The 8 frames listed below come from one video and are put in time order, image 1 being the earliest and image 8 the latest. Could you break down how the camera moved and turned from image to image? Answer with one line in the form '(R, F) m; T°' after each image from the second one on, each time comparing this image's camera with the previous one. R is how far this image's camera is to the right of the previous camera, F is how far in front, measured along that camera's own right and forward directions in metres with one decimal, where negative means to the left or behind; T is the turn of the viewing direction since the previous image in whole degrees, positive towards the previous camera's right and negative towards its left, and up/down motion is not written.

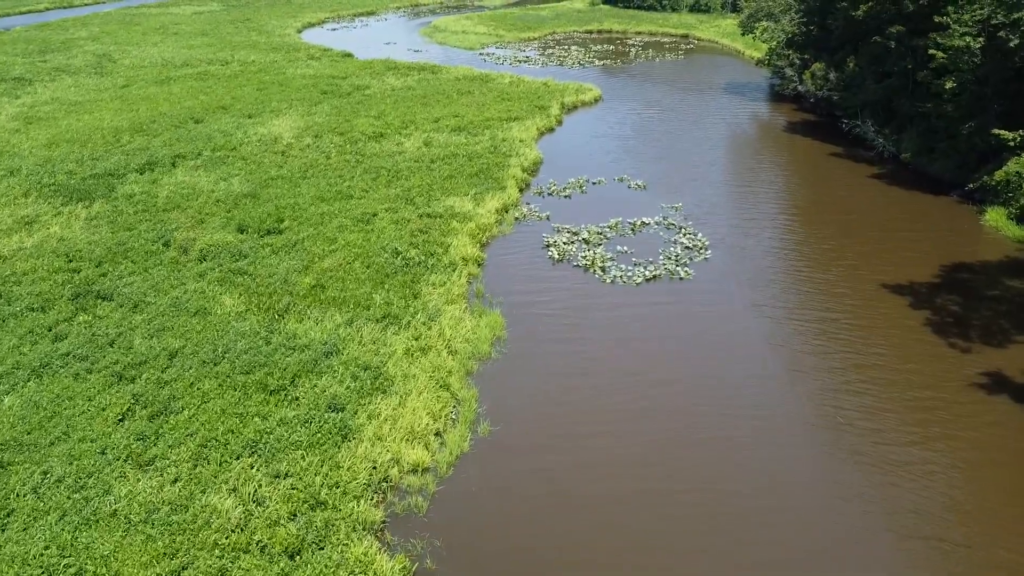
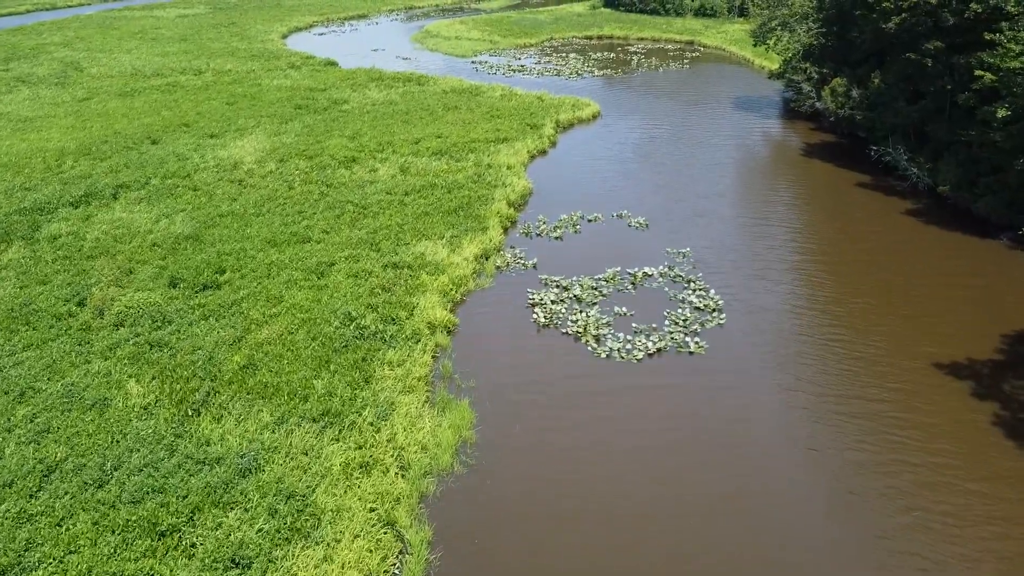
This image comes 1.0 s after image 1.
(+0.5, +3.0) m; 0°
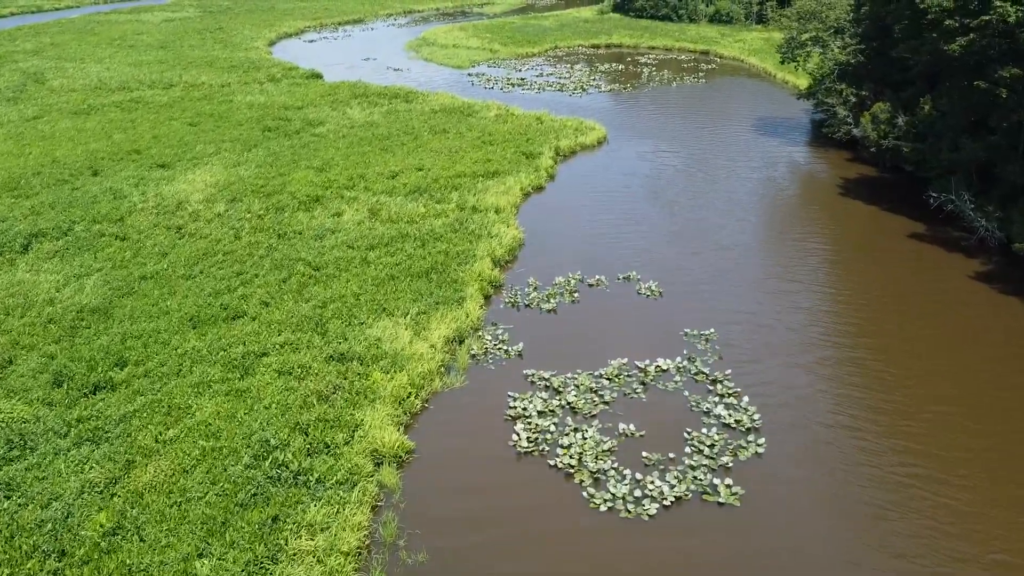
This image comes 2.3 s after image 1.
(+0.5, +3.8) m; -1°
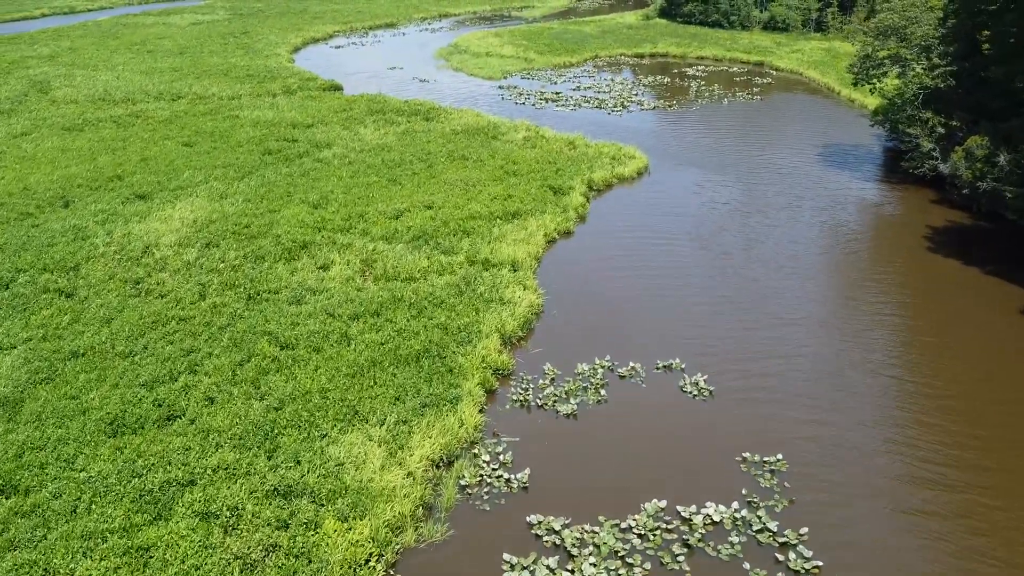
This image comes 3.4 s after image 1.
(+0.5, +3.5) m; -3°
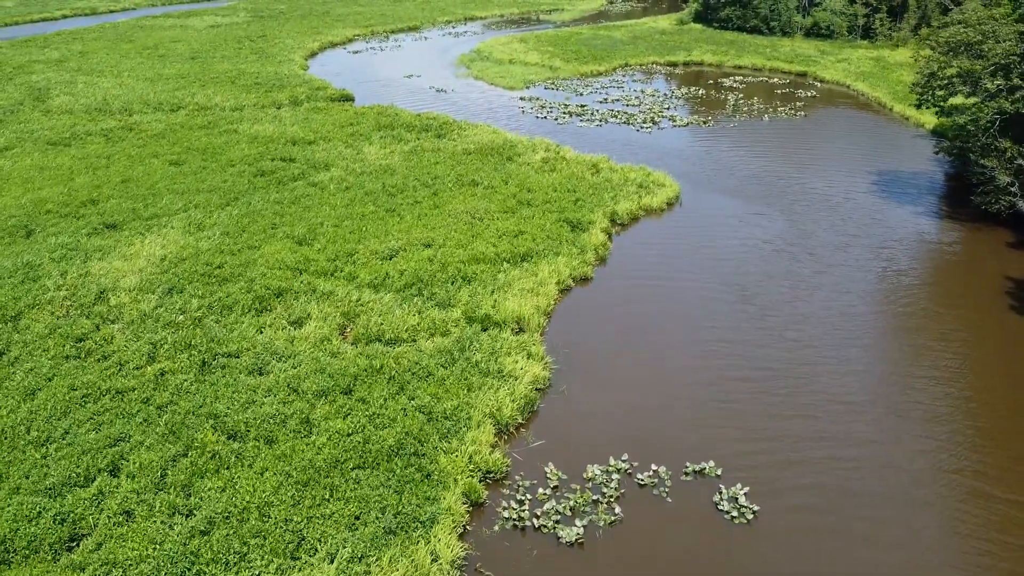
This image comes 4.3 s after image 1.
(+0.5, +2.7) m; -2°
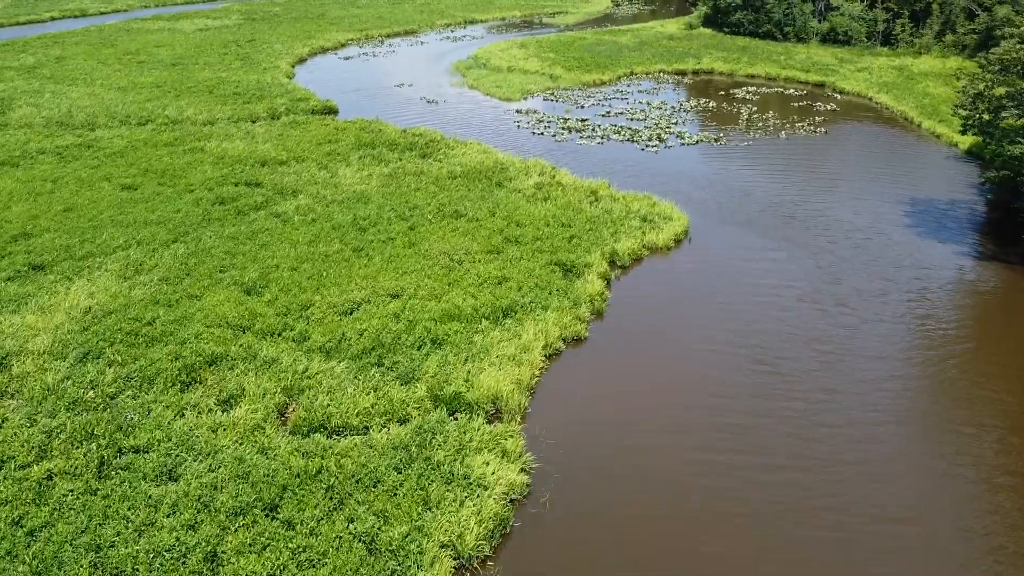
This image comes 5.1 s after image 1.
(+0.5, +2.7) m; 0°
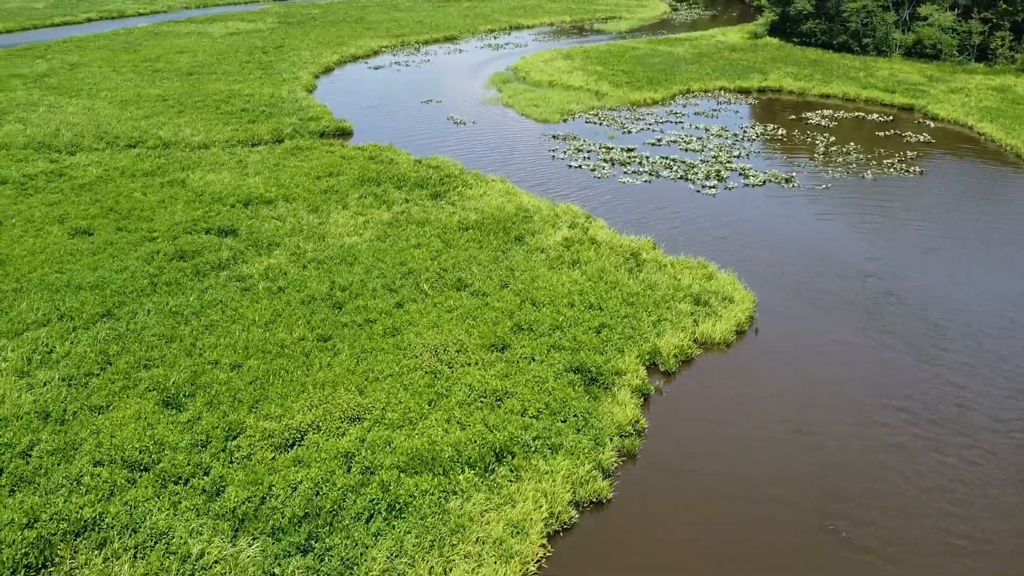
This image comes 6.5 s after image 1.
(+0.7, +4.4) m; -4°
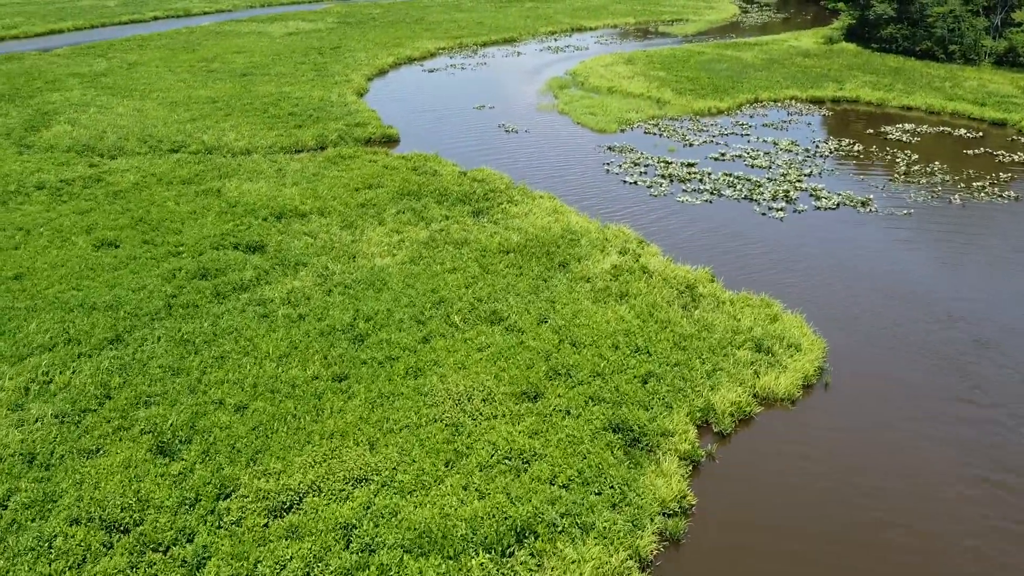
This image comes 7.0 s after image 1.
(+0.3, +1.6) m; -4°
